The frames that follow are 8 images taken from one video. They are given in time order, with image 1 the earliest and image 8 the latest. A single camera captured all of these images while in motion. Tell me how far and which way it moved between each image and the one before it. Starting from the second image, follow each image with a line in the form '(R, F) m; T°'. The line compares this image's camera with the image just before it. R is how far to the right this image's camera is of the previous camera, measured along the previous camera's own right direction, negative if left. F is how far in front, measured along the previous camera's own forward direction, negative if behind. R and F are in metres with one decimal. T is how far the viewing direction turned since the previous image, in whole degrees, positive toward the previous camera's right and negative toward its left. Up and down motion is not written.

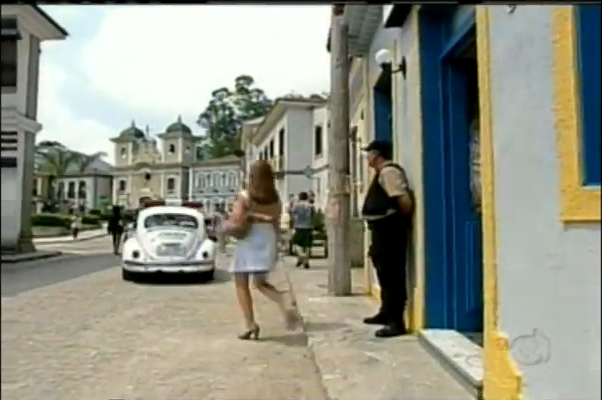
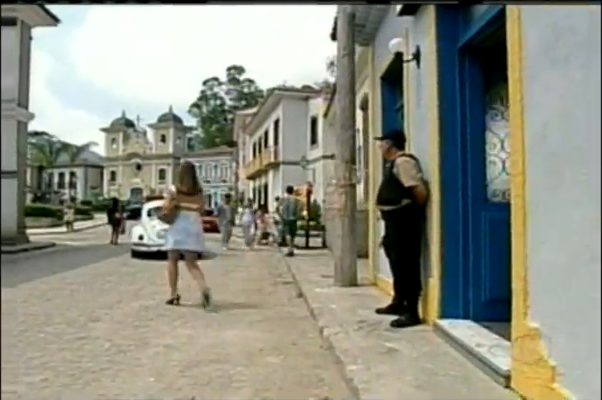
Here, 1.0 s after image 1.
(-0.3, 0.0) m; +2°
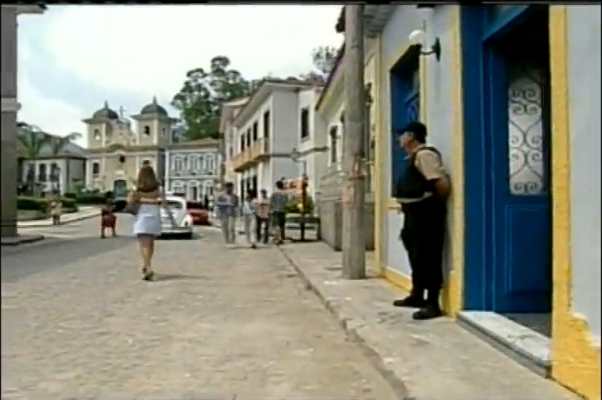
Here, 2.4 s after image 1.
(-0.5, 0.0) m; +3°
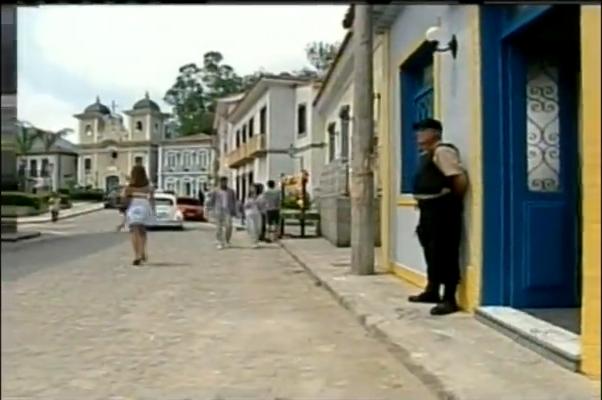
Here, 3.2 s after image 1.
(-0.3, 0.0) m; +2°
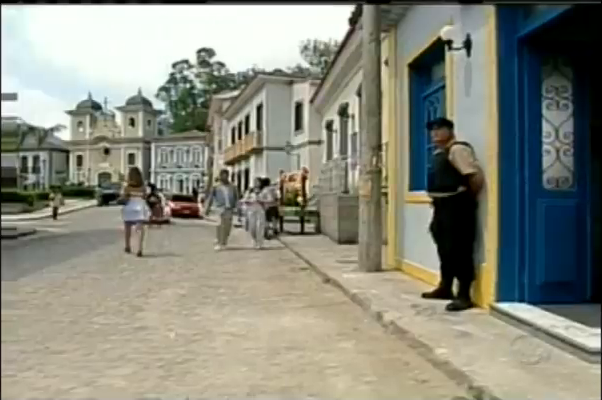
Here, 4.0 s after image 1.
(-0.3, 0.0) m; +2°
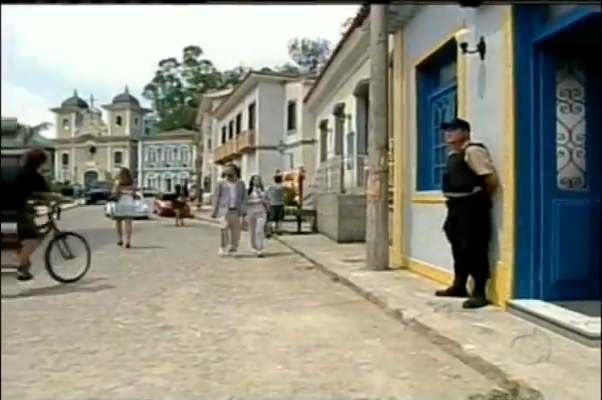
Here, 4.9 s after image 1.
(-0.4, -0.1) m; +2°
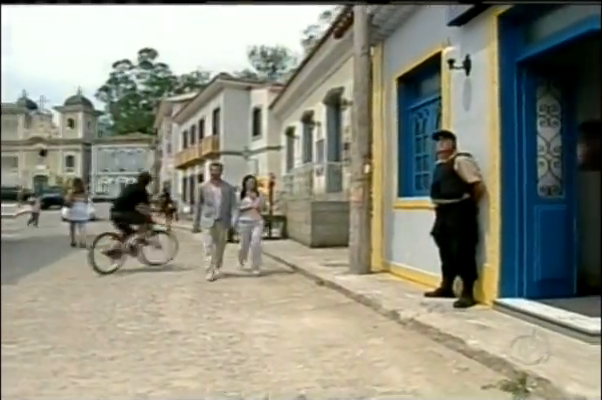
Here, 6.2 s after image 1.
(-0.6, -0.3) m; +5°
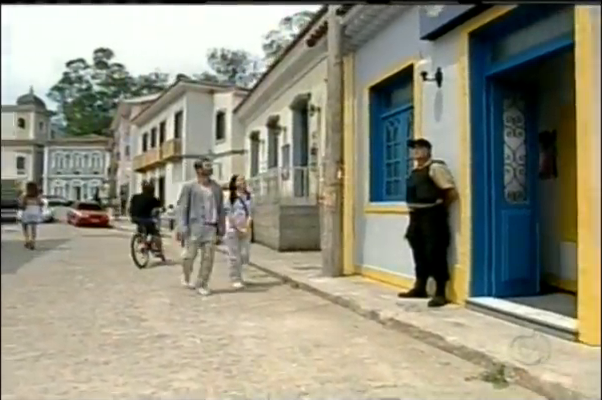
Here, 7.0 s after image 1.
(-0.4, -0.3) m; +4°
